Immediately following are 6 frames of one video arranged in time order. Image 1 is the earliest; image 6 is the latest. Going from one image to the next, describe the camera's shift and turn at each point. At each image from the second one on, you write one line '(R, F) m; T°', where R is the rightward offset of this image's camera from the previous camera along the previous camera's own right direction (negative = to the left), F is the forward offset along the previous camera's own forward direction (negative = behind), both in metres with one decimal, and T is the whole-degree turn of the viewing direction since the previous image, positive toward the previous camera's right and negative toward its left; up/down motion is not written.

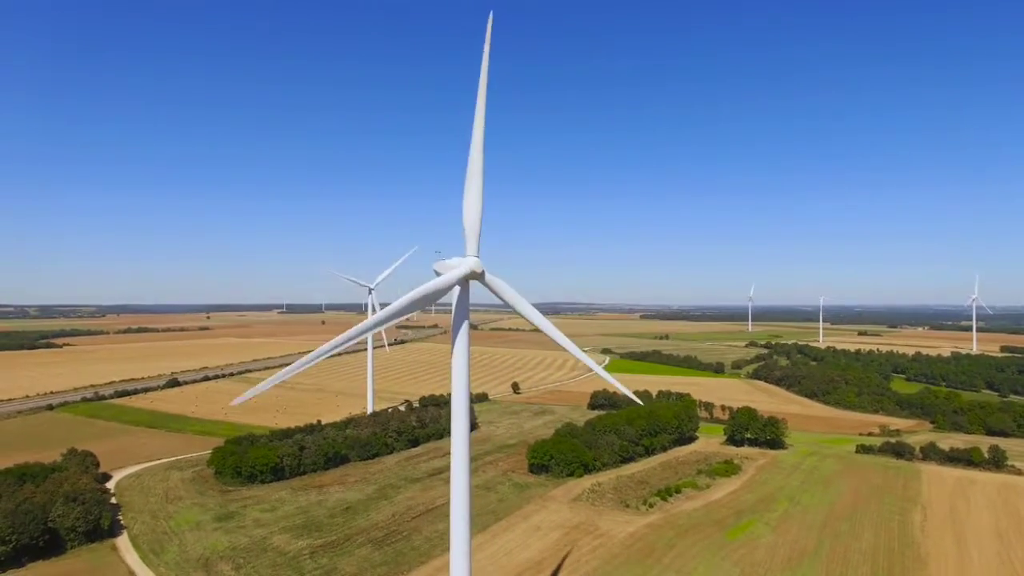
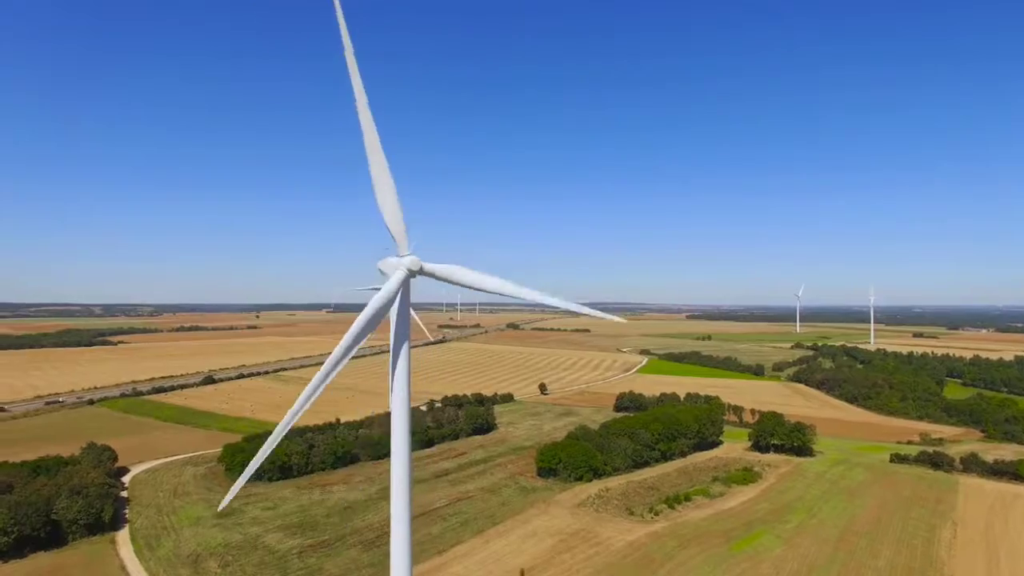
(+2.1, +0.7) m; -4°
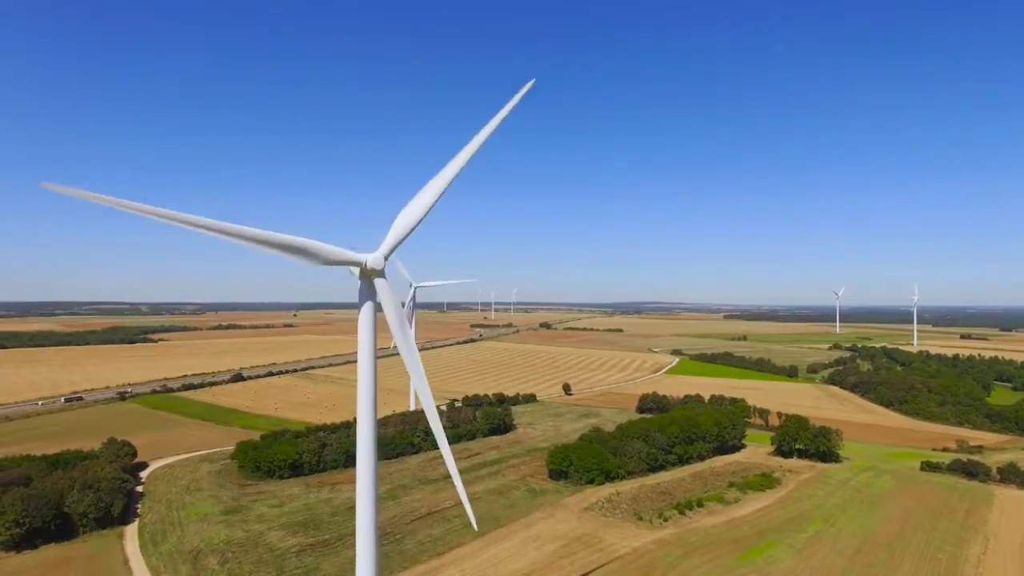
(+1.4, +0.5) m; -3°
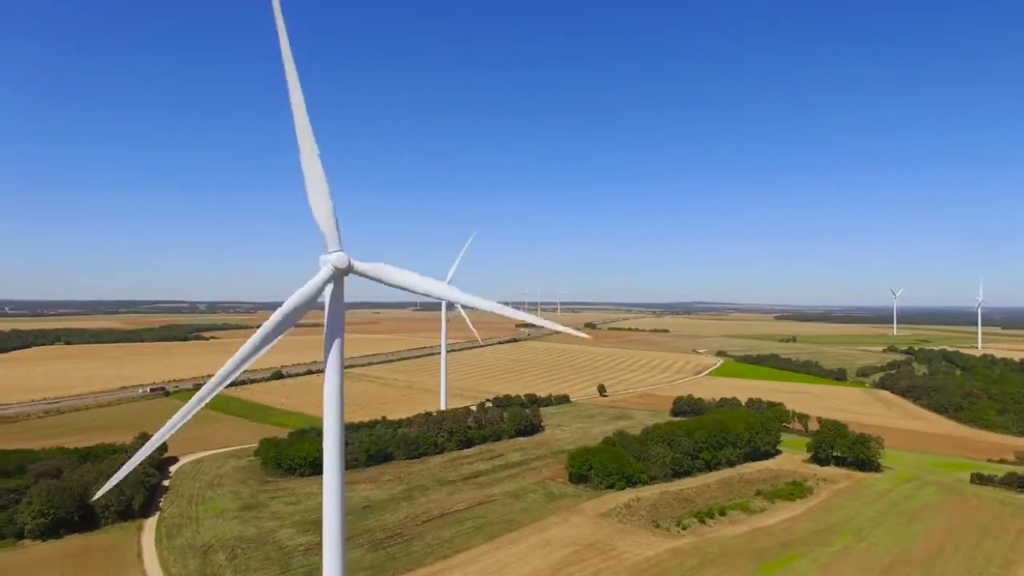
(+1.5, +0.6) m; -4°
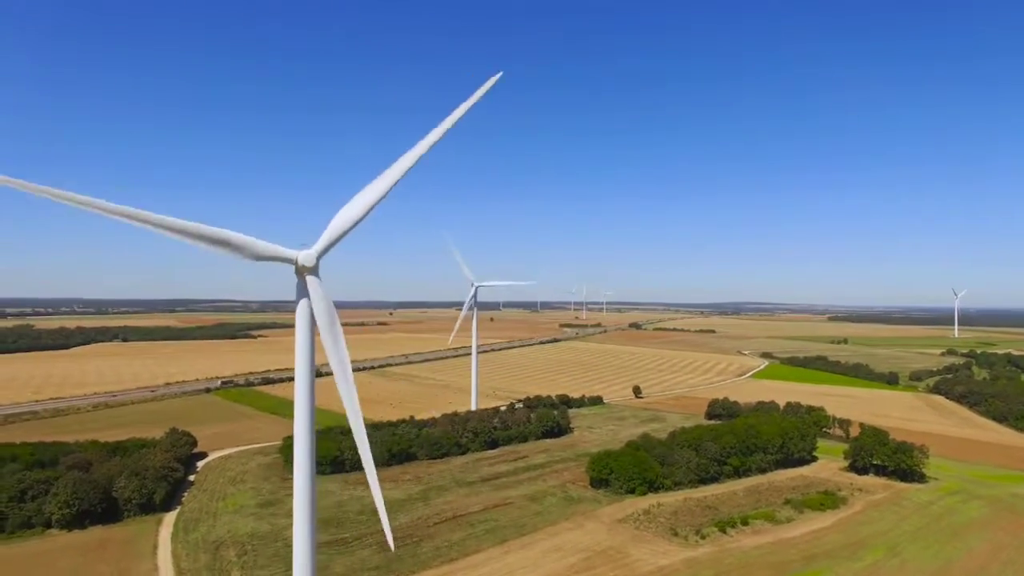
(+1.4, +0.5) m; -4°
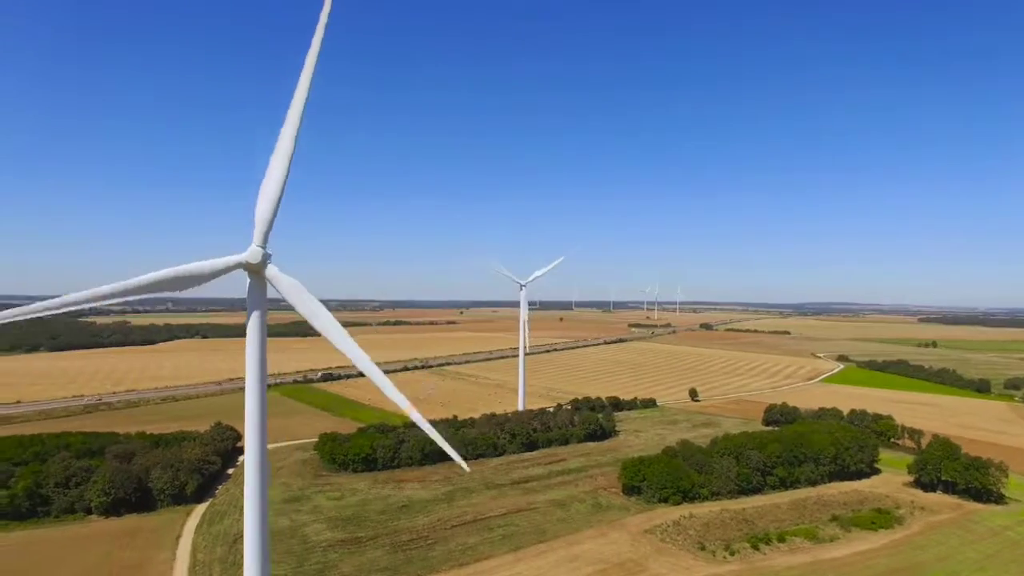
(+2.2, +0.9) m; -7°
